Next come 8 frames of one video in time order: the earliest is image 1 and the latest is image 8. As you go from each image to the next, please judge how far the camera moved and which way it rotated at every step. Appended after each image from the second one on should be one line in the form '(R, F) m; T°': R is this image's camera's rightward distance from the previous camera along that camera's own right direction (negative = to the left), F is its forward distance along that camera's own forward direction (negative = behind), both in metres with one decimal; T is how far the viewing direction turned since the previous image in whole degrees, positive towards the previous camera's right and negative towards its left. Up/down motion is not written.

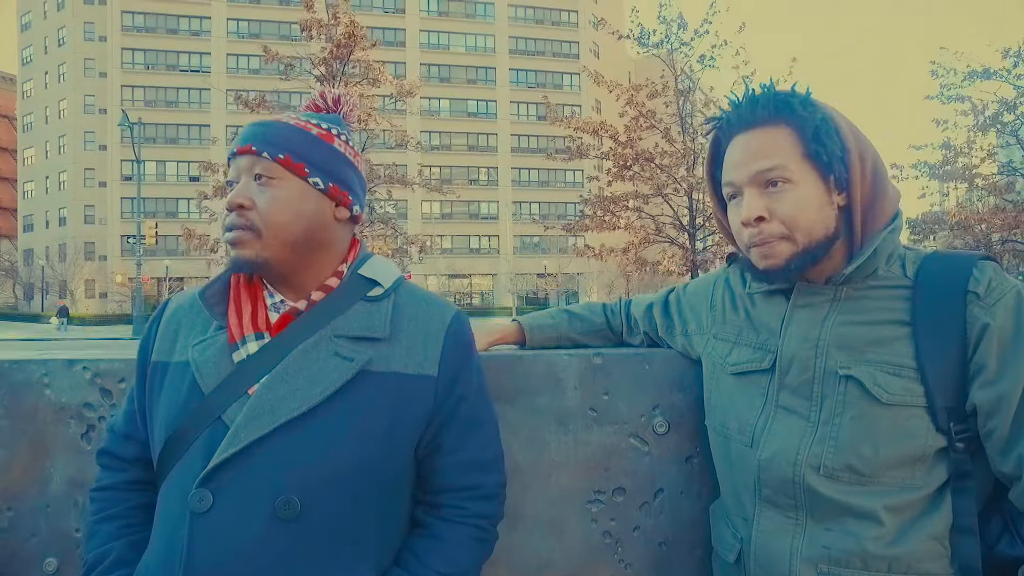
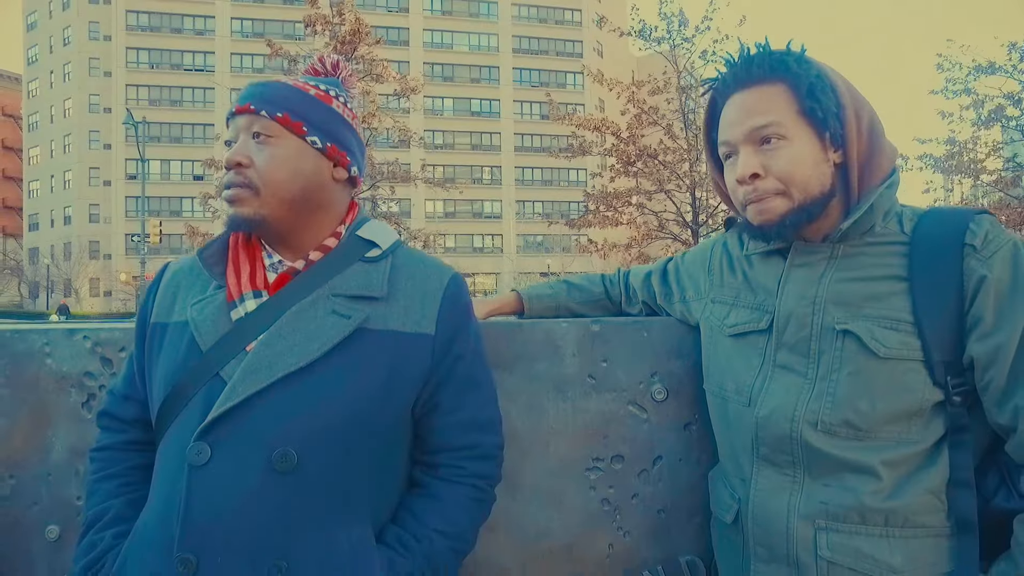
(0.0, 0.0) m; 0°
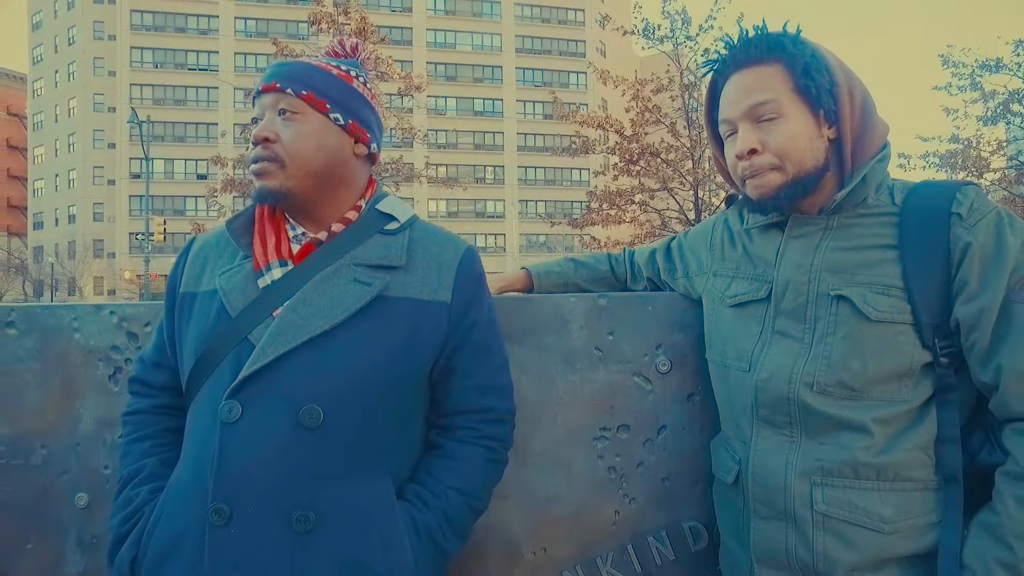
(0.0, -0.1) m; 0°
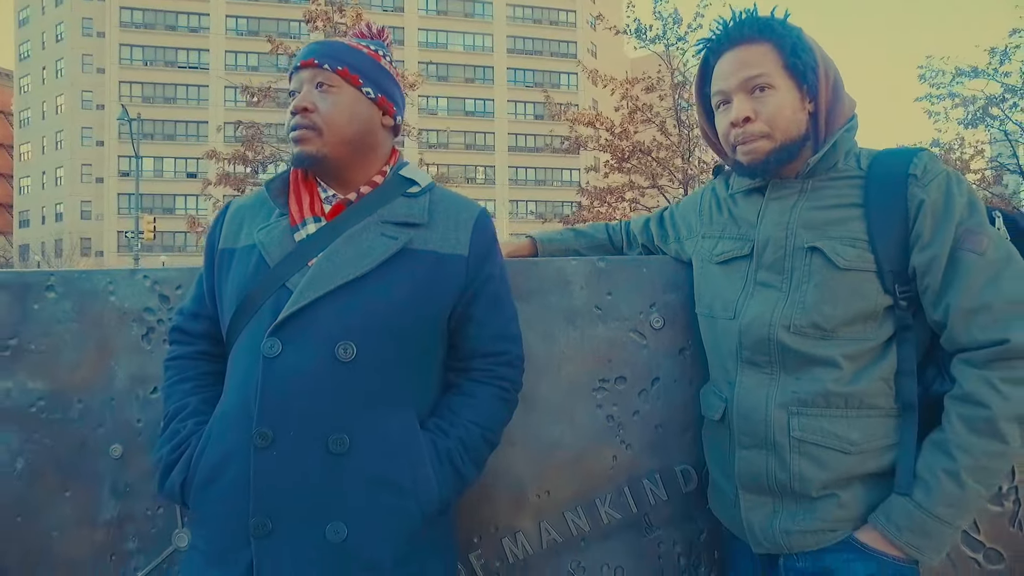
(0.0, -0.1) m; +1°
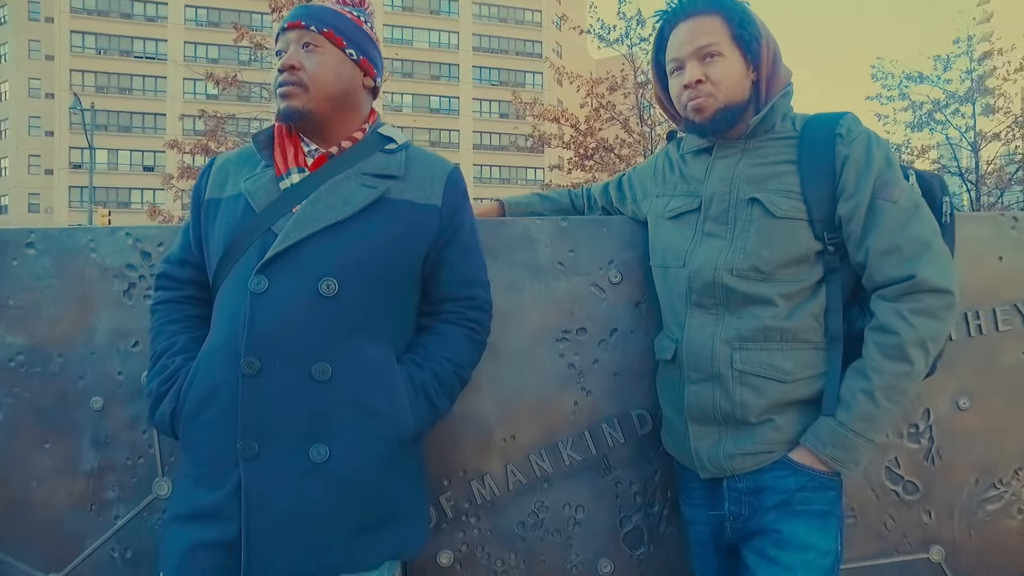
(0.0, -0.1) m; +3°
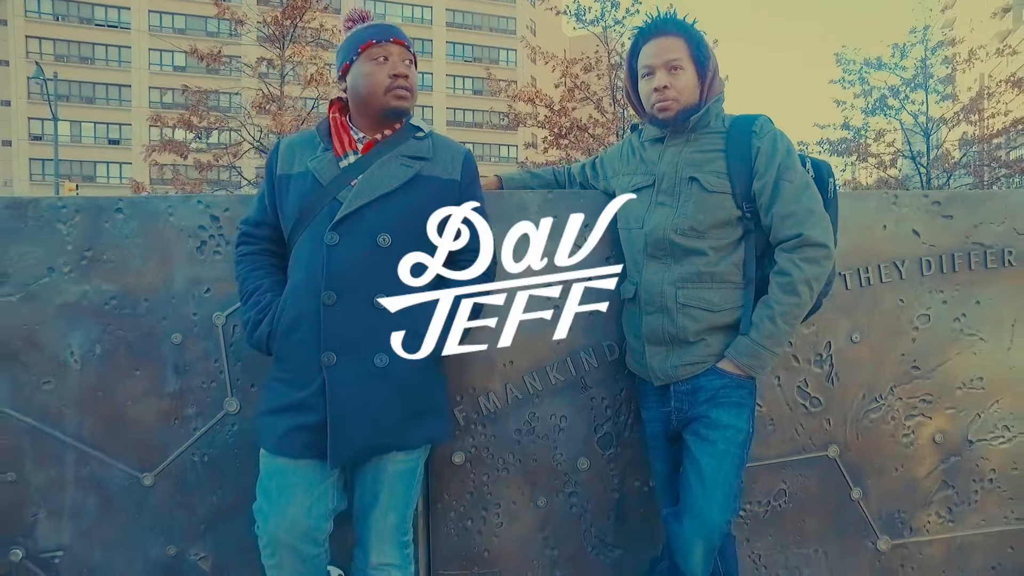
(-0.1, -0.5) m; +2°
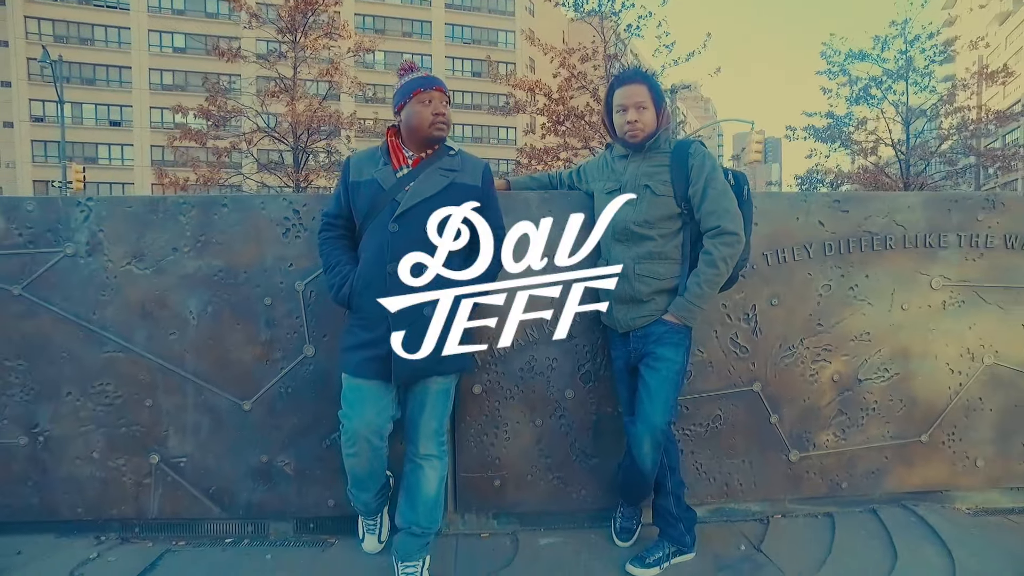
(0.0, -0.8) m; 0°
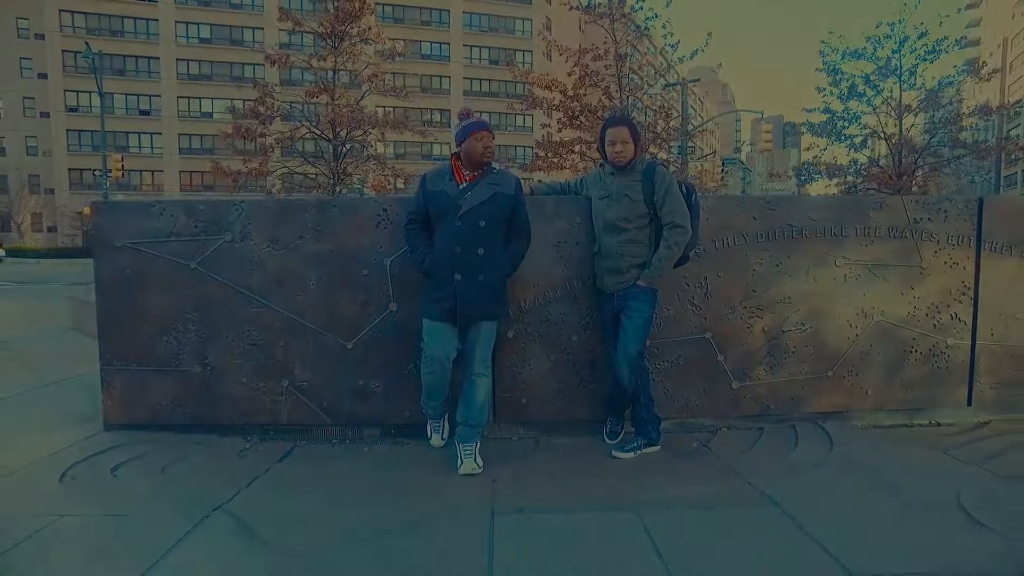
(-0.1, -1.4) m; -1°
